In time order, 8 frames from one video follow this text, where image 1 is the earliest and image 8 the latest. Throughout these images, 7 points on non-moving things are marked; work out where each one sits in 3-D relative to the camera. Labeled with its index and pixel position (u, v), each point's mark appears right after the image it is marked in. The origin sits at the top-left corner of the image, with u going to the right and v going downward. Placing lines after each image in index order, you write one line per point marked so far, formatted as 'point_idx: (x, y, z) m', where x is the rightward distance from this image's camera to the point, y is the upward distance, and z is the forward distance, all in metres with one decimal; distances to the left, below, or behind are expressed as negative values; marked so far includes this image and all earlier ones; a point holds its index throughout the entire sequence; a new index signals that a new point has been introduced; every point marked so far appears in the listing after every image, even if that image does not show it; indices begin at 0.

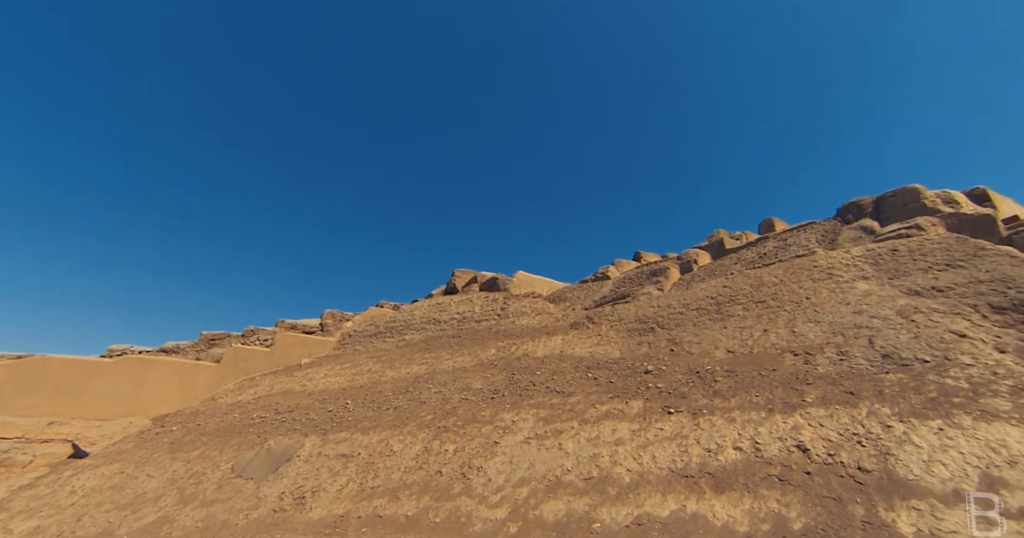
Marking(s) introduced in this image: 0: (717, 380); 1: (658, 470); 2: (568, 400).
0: (+3.5, -2.0, +6.3) m
1: (+2.3, -2.9, +5.1) m
2: (+0.9, -2.5, +6.7) m
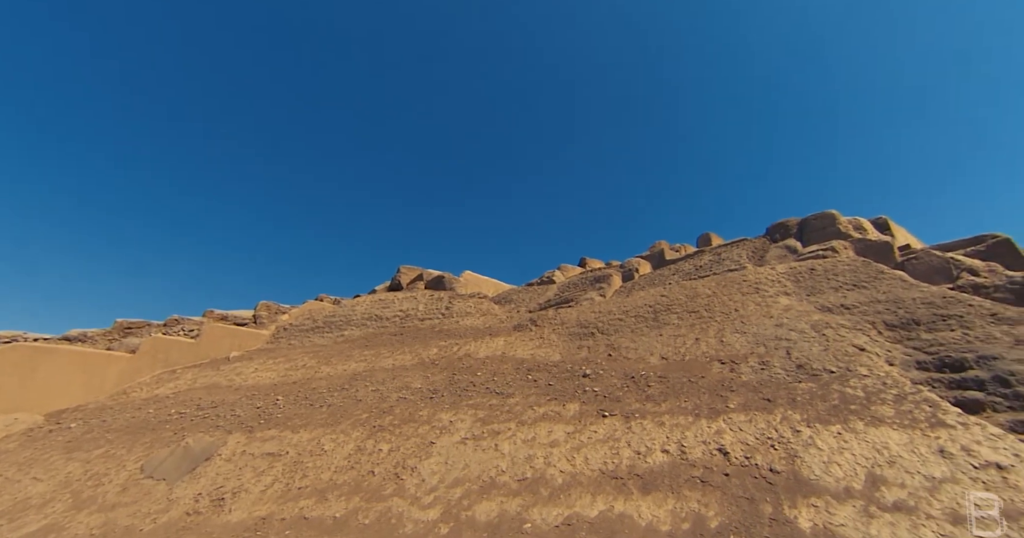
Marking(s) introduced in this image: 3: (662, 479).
0: (+2.4, -2.2, +6.5) m
1: (+1.3, -3.0, +5.2) m
2: (-0.2, -2.5, +6.7) m
3: (+2.2, -2.9, +4.8) m
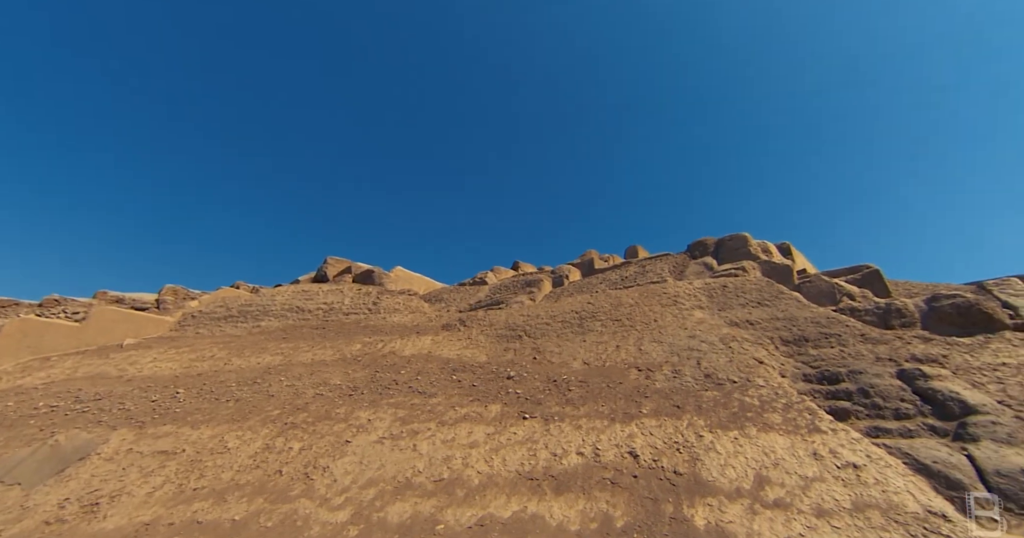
0: (+1.0, -2.3, +6.7) m
1: (0.0, -3.0, +5.2) m
2: (-1.6, -2.5, +6.6) m
3: (+1.0, -3.0, +5.0) m
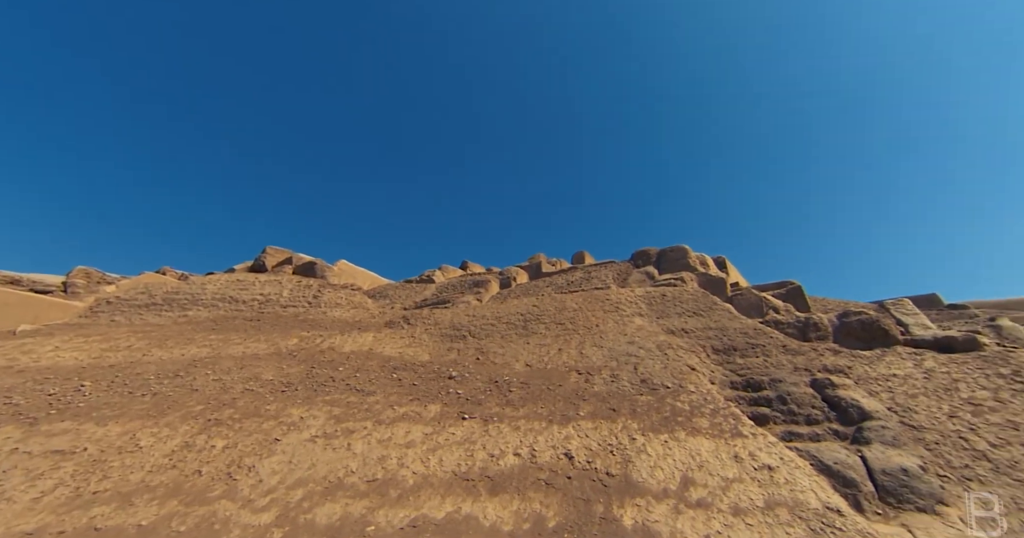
0: (0.0, -2.3, +6.7) m
1: (-1.0, -3.0, +5.2) m
2: (-2.7, -2.4, +6.4) m
3: (0.0, -3.0, +5.0) m
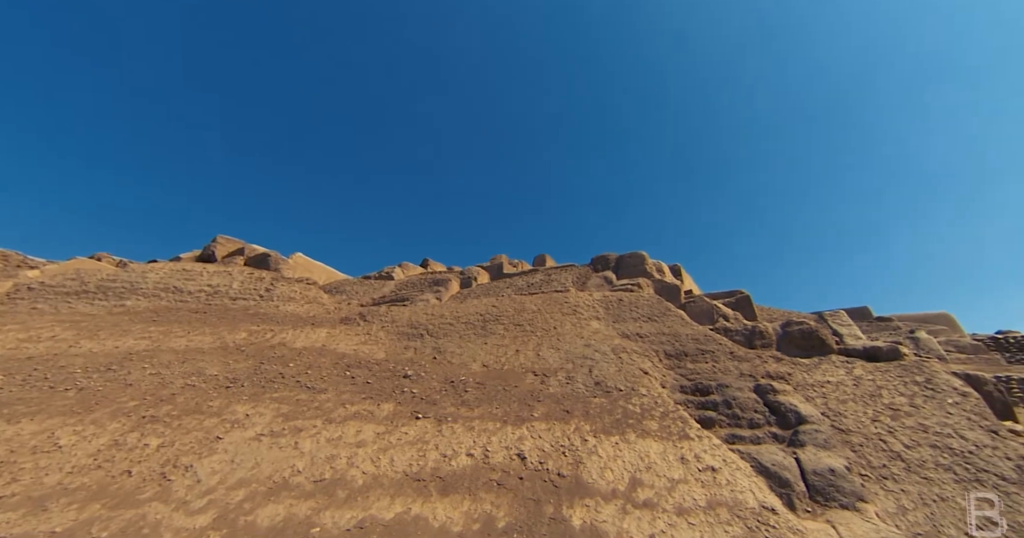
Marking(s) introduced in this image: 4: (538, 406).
0: (-0.8, -2.3, +6.7) m
1: (-1.8, -3.0, +5.1) m
2: (-3.4, -2.3, +6.2) m
3: (-0.7, -3.0, +5.0) m
4: (+0.5, -2.5, +6.3) m
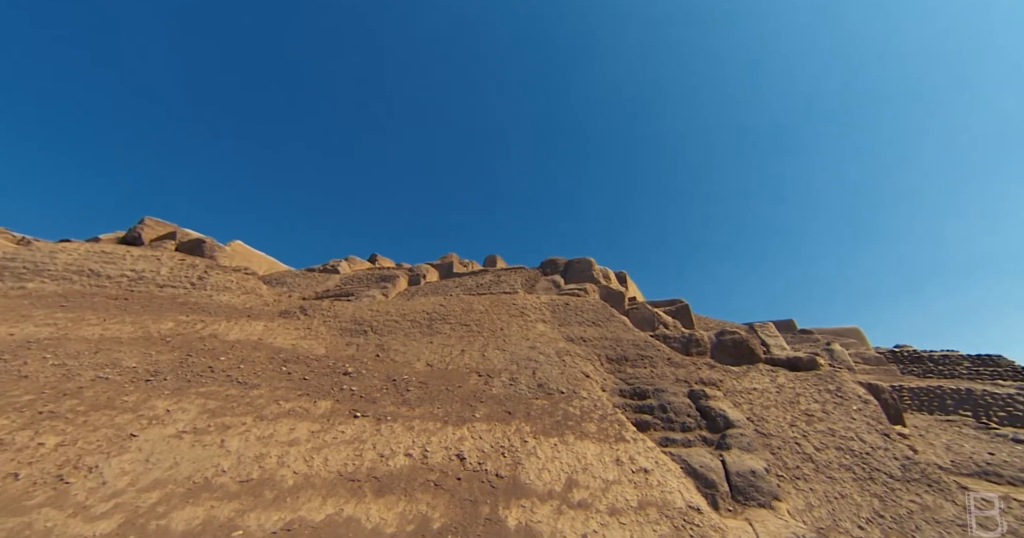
0: (-1.9, -2.3, +6.6) m
1: (-2.7, -2.9, +5.0) m
2: (-4.4, -2.1, +6.0) m
3: (-1.7, -3.0, +4.9) m
4: (-0.5, -2.5, +6.3) m
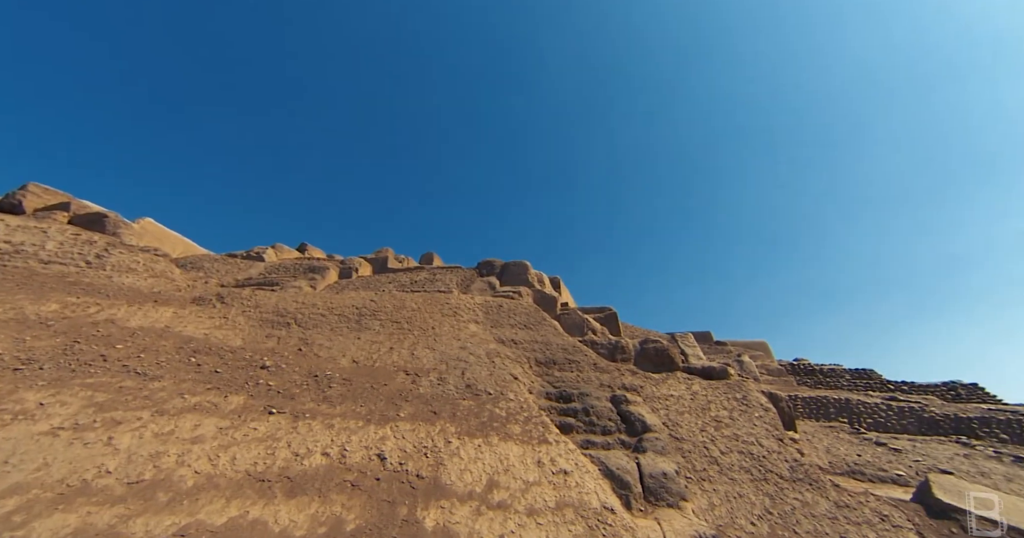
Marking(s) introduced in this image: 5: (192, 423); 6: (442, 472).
0: (-3.2, -2.1, +6.4) m
1: (-3.9, -2.7, +4.7) m
2: (-5.6, -1.8, +5.5) m
3: (-2.9, -2.8, +4.7) m
4: (-1.8, -2.4, +6.2) m
5: (-4.7, -2.3, +5.2) m
6: (-1.1, -3.0, +5.2) m
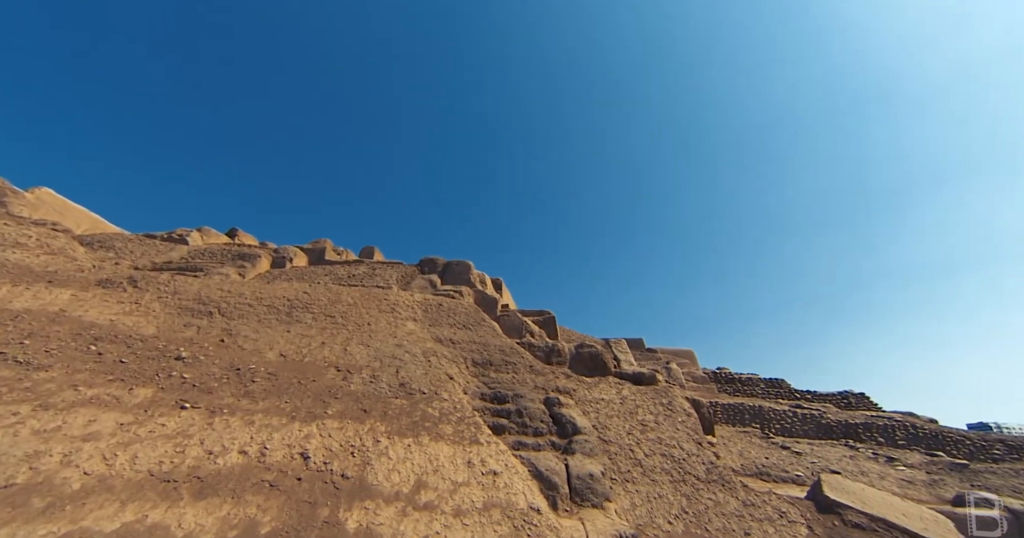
0: (-4.3, -2.0, +6.2) m
1: (-4.9, -2.5, +4.4) m
2: (-6.7, -1.5, +5.1) m
3: (-3.9, -2.7, +4.5) m
4: (-3.0, -2.3, +6.1) m
5: (-5.8, -2.0, +4.8) m
6: (-2.3, -2.9, +5.1) m
